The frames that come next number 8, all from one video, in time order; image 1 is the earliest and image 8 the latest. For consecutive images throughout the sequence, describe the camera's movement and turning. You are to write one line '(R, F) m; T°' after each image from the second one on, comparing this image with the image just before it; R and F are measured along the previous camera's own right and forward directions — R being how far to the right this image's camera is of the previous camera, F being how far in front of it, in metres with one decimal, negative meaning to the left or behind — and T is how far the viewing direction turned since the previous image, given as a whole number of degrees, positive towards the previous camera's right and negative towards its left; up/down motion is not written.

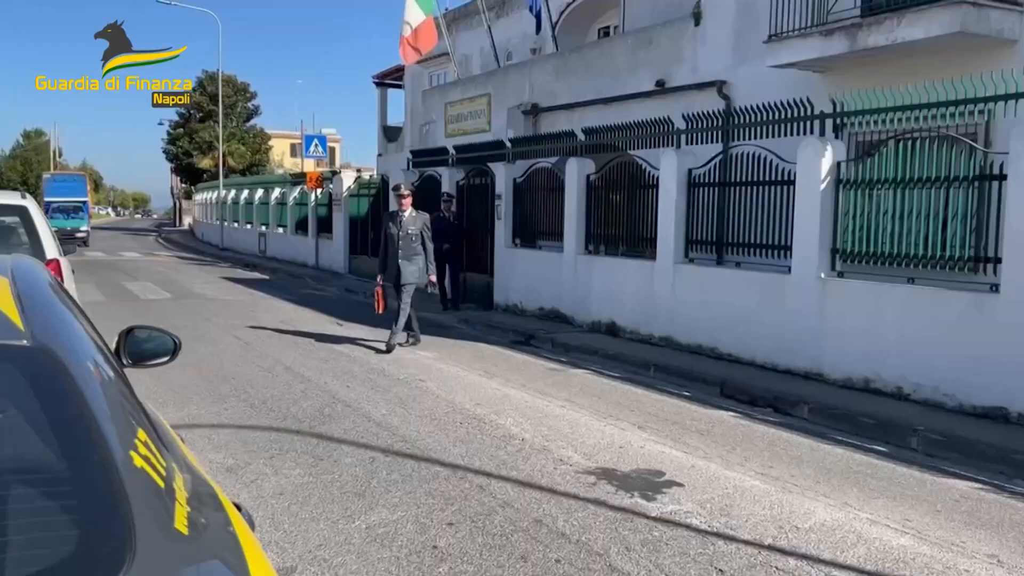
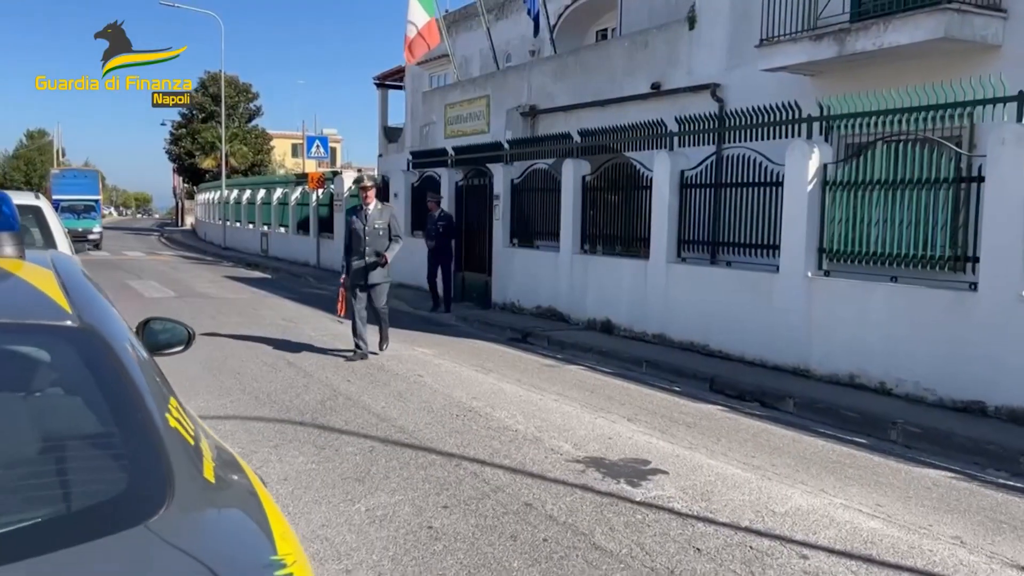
(+0.1, -0.3) m; 0°
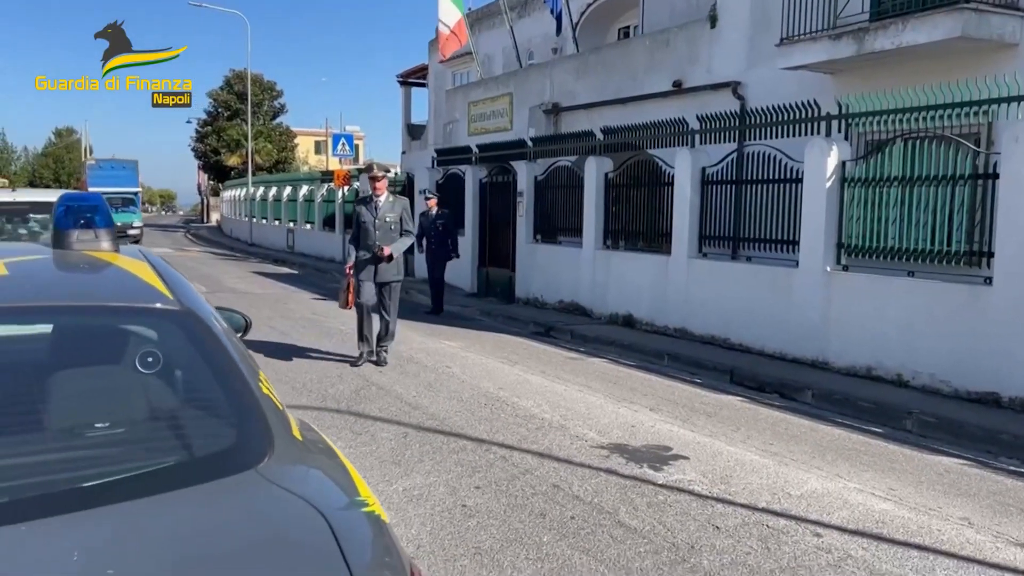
(0.0, -0.3) m; -1°
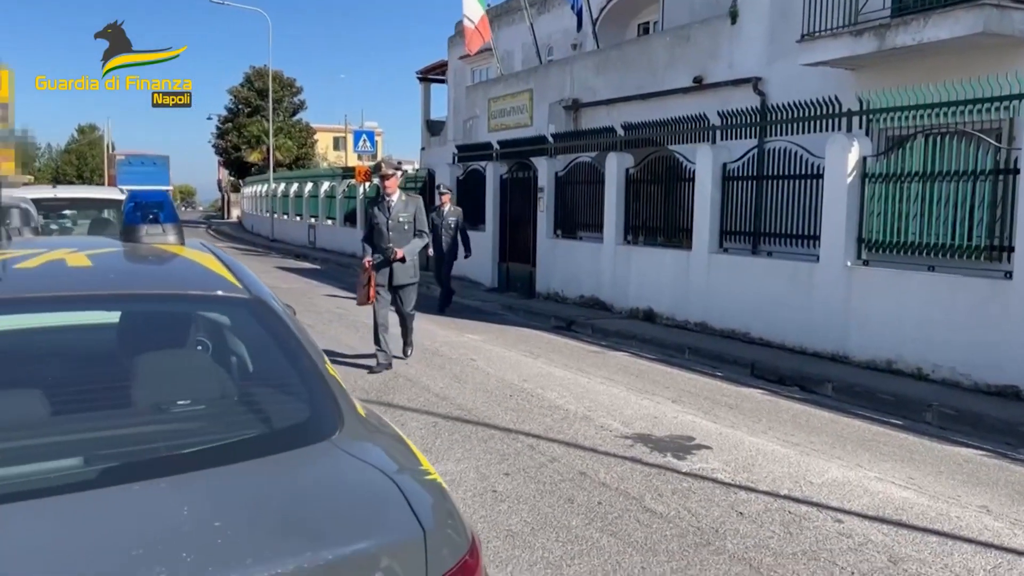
(-0.1, -0.2) m; -1°
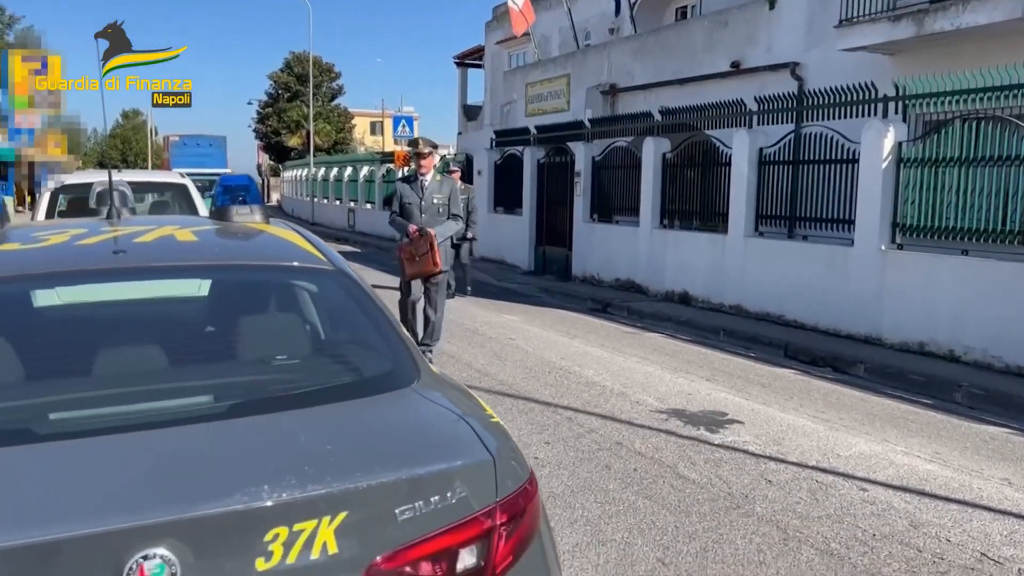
(0.0, -0.3) m; -2°
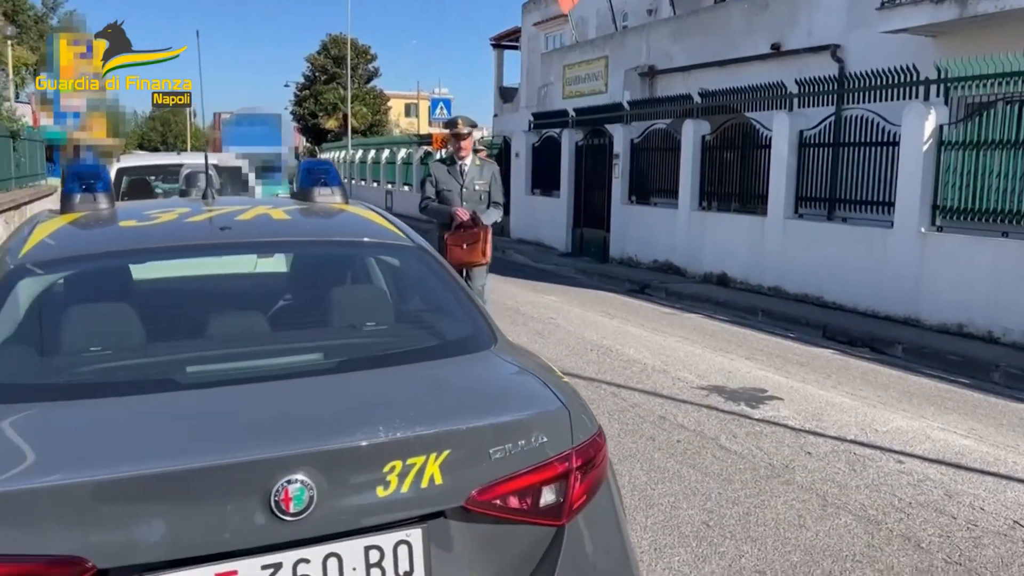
(-0.1, -0.2) m; -2°
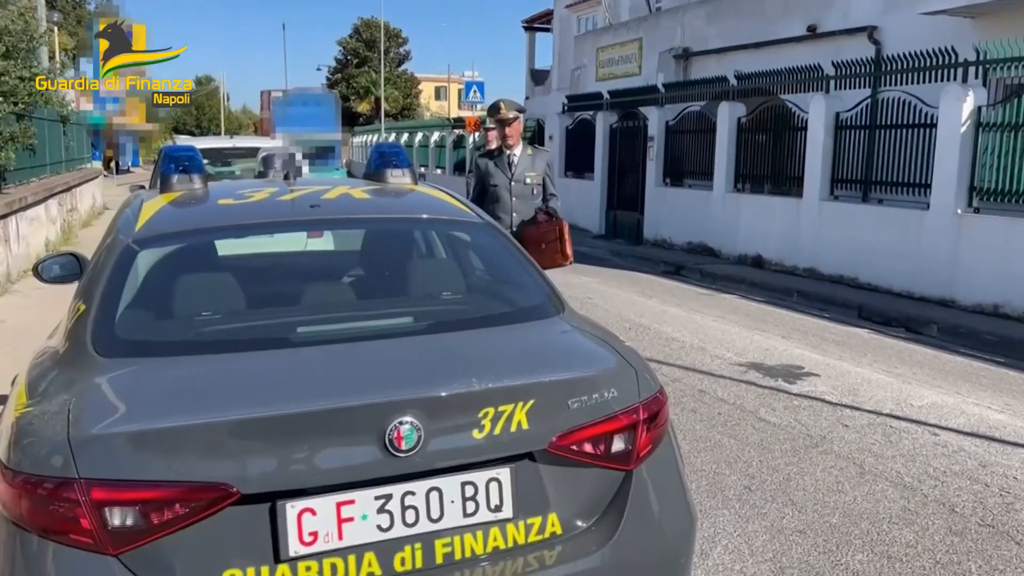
(-0.1, -0.2) m; -2°
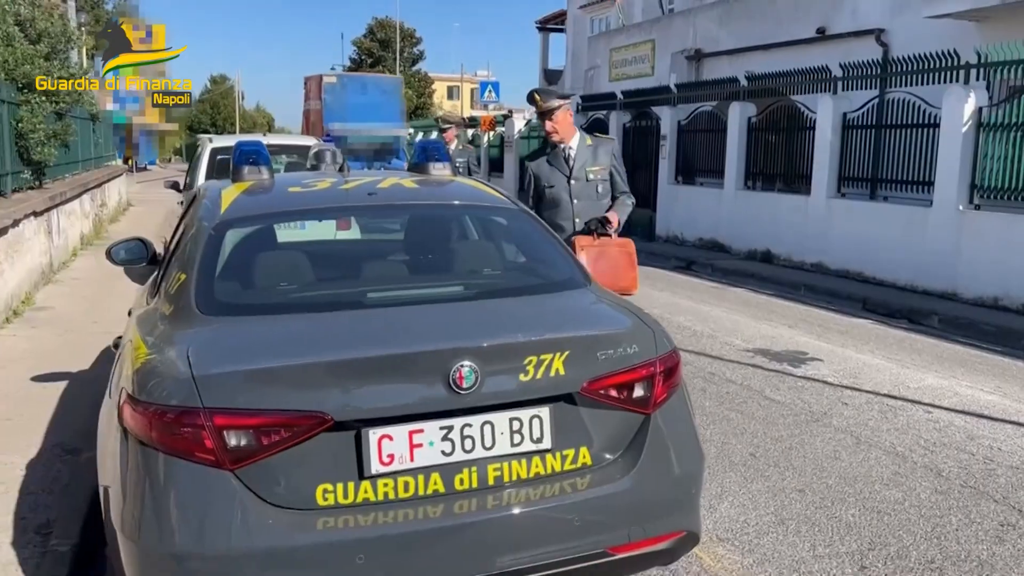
(-0.1, -0.4) m; -1°
